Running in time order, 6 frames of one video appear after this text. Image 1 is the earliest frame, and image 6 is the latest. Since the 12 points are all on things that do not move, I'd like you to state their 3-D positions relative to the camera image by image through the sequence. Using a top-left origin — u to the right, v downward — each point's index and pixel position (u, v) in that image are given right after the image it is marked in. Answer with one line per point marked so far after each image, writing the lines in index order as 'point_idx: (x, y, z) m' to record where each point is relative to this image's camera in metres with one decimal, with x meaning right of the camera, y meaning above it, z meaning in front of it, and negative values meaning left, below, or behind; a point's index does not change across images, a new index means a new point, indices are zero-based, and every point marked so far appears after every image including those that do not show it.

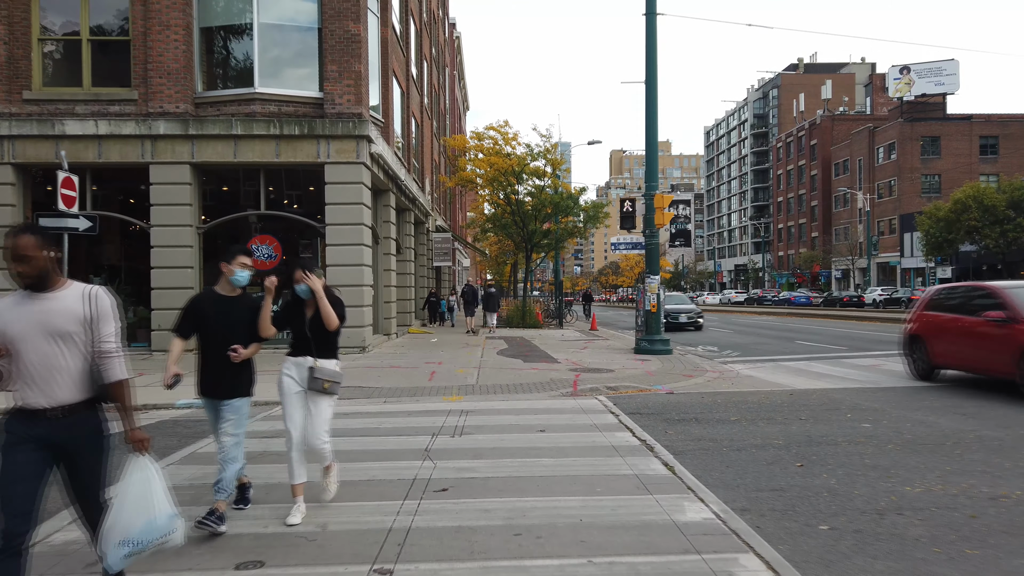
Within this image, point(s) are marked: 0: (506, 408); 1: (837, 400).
0: (-0.1, -1.5, +9.3) m
1: (+4.1, -1.4, +9.6) m
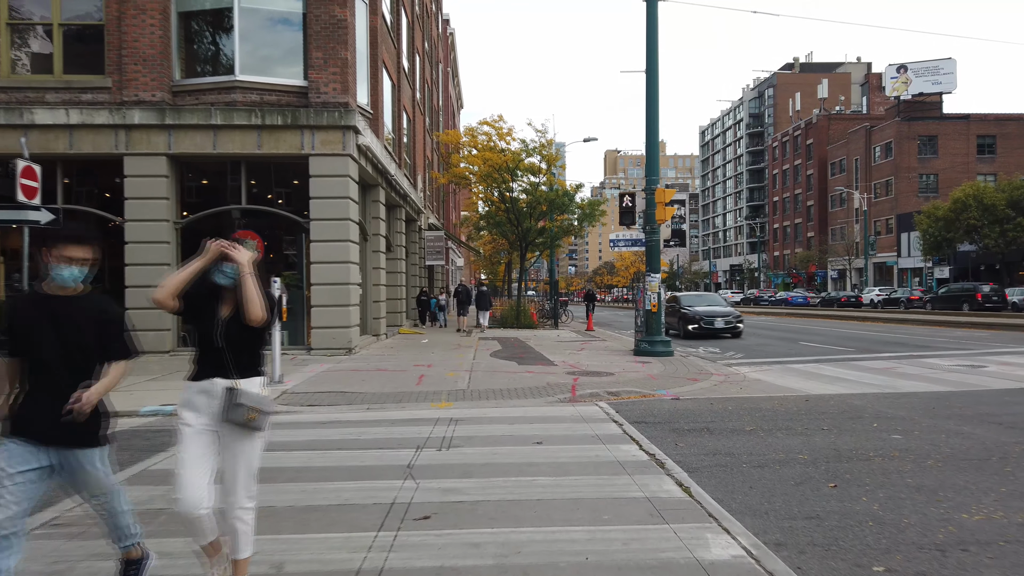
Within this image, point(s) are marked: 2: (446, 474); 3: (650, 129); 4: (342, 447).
0: (-0.2, -1.4, +8.6) m
1: (+4.0, -1.4, +8.8) m
2: (-0.5, -1.4, +5.8) m
3: (+2.9, +3.3, +16.0) m
4: (-1.6, -1.5, +7.0) m
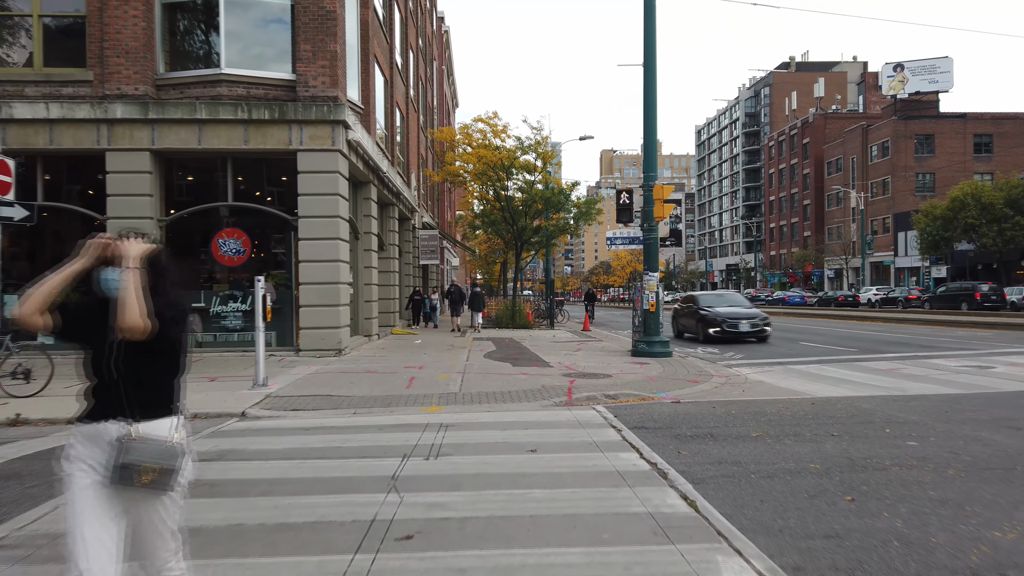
0: (-0.2, -1.4, +8.1) m
1: (+3.9, -1.3, +8.4) m
2: (-0.6, -1.4, +5.4) m
3: (+2.8, +3.3, +15.6) m
4: (-1.6, -1.4, +6.6) m
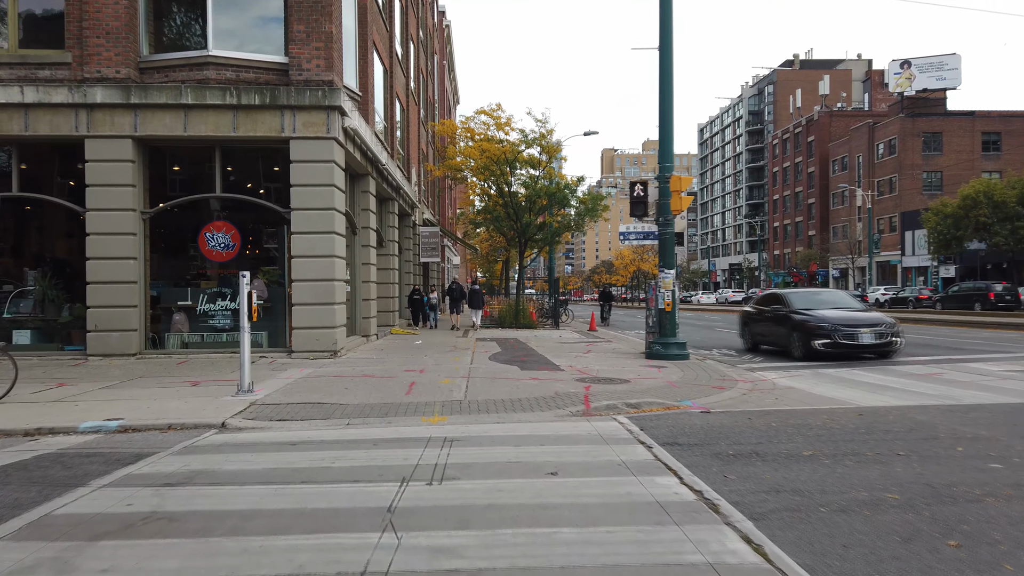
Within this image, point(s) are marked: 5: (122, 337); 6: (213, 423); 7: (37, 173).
0: (-0.1, -1.4, +7.2) m
1: (+4.0, -1.3, +7.5) m
2: (-0.4, -1.4, +4.5) m
3: (+2.9, +3.4, +14.7) m
4: (-1.5, -1.4, +5.6) m
5: (-7.0, -0.9, +13.8) m
6: (-3.1, -1.4, +8.0) m
7: (-8.9, +2.2, +14.3) m
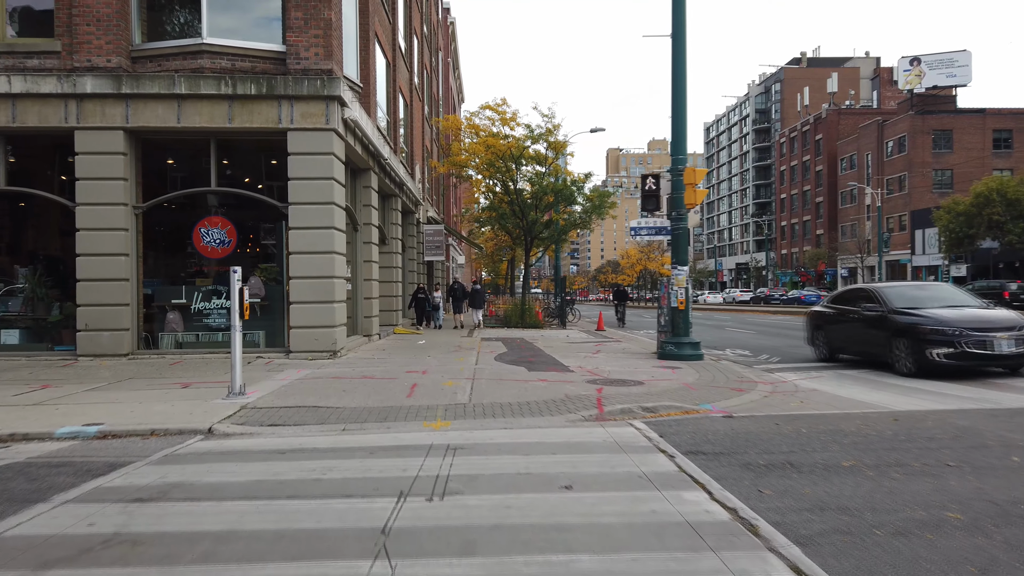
0: (0.0, -1.3, +6.6) m
1: (+4.1, -1.3, +6.9) m
2: (-0.4, -1.3, +3.9) m
3: (+3.0, +3.4, +14.1) m
4: (-1.4, -1.4, +5.1) m
5: (-6.9, -0.8, +13.3) m
6: (-3.0, -1.4, +7.4) m
7: (-8.8, +2.2, +13.8) m
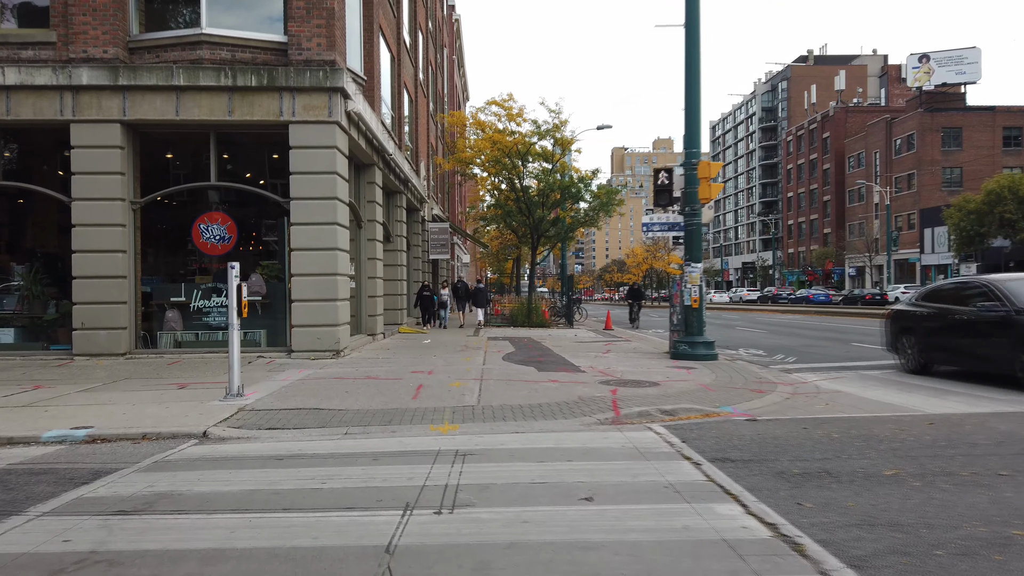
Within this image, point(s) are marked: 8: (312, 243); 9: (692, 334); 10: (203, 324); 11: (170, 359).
0: (+0.1, -1.3, +6.2) m
1: (+4.2, -1.2, +6.5) m
2: (-0.3, -1.3, +3.5) m
3: (+3.2, +3.5, +13.6) m
4: (-1.3, -1.3, +4.7) m
5: (-6.8, -0.8, +12.9) m
6: (-2.9, -1.3, +7.0) m
7: (-8.6, +2.2, +13.5) m
8: (-3.4, +0.8, +13.1) m
9: (+3.2, -0.8, +13.6) m
10: (-5.5, -0.6, +13.7) m
11: (-5.8, -1.2, +13.1) m
